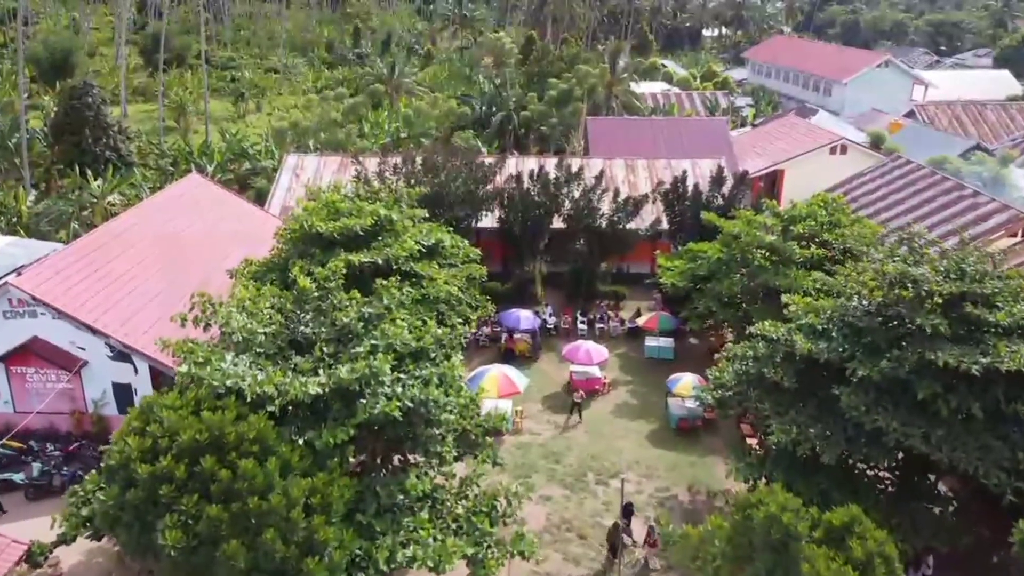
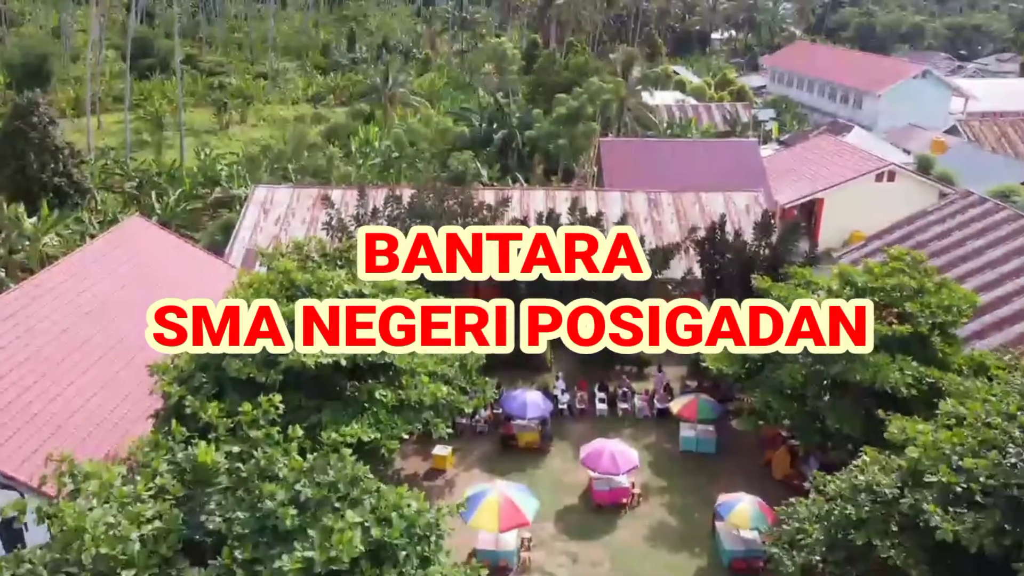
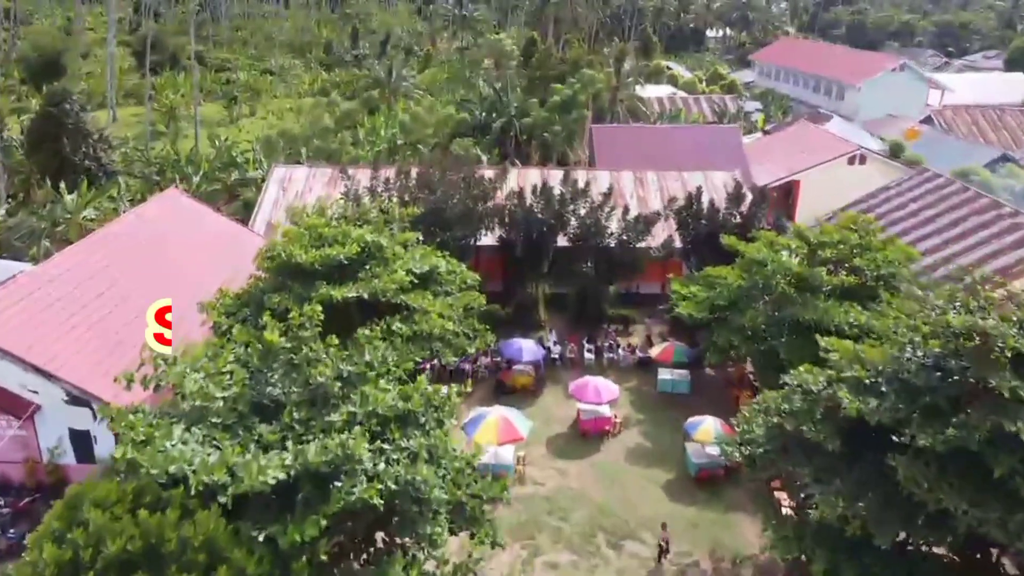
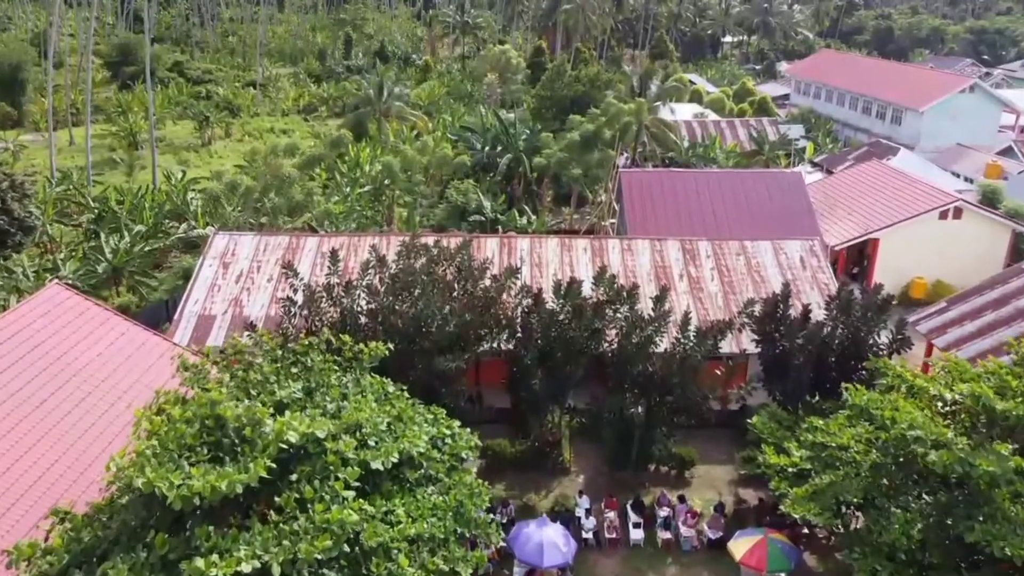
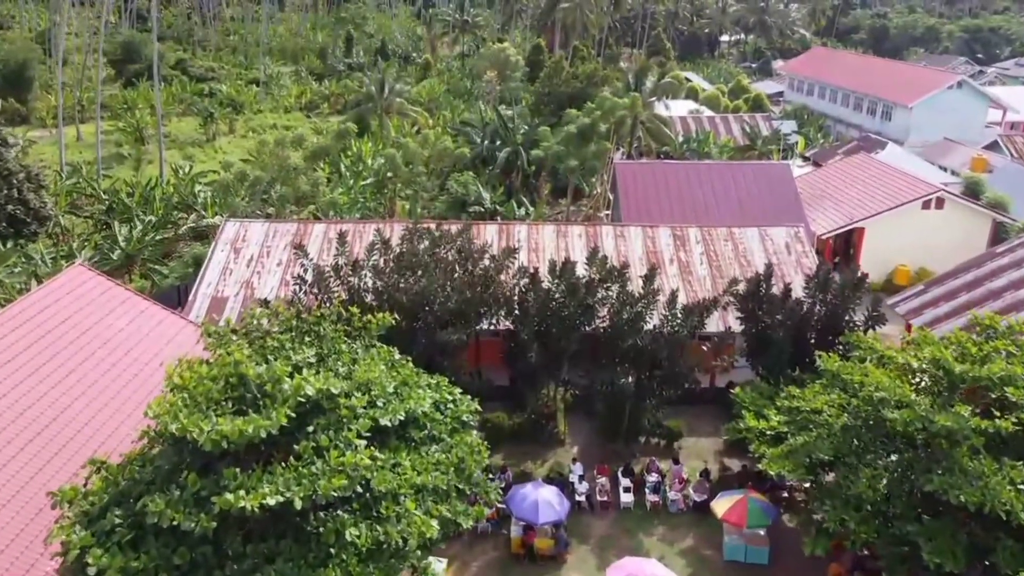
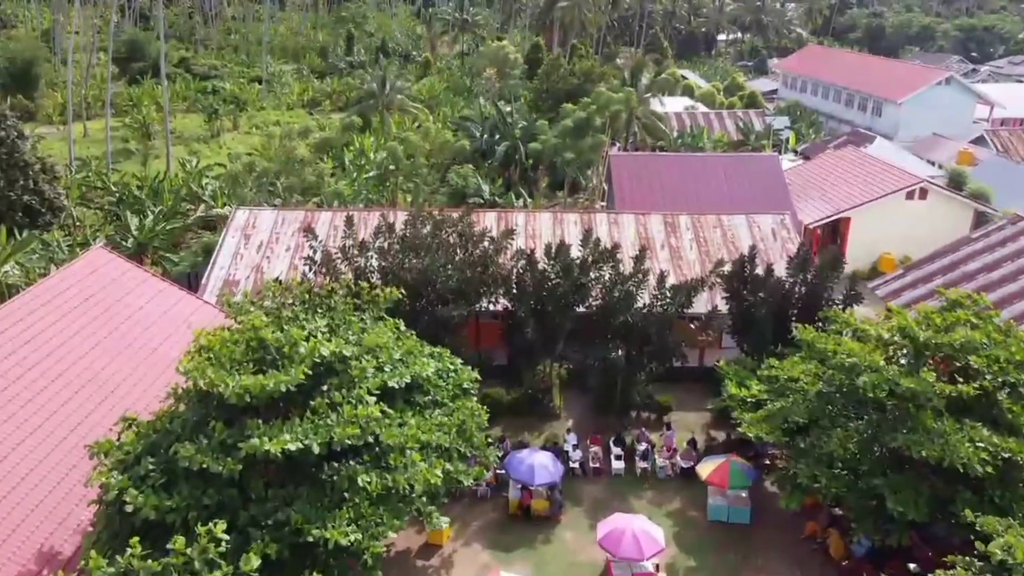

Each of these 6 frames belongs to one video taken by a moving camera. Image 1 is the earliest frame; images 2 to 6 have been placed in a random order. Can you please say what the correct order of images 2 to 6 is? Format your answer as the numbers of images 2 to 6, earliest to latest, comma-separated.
3, 2, 6, 5, 4
